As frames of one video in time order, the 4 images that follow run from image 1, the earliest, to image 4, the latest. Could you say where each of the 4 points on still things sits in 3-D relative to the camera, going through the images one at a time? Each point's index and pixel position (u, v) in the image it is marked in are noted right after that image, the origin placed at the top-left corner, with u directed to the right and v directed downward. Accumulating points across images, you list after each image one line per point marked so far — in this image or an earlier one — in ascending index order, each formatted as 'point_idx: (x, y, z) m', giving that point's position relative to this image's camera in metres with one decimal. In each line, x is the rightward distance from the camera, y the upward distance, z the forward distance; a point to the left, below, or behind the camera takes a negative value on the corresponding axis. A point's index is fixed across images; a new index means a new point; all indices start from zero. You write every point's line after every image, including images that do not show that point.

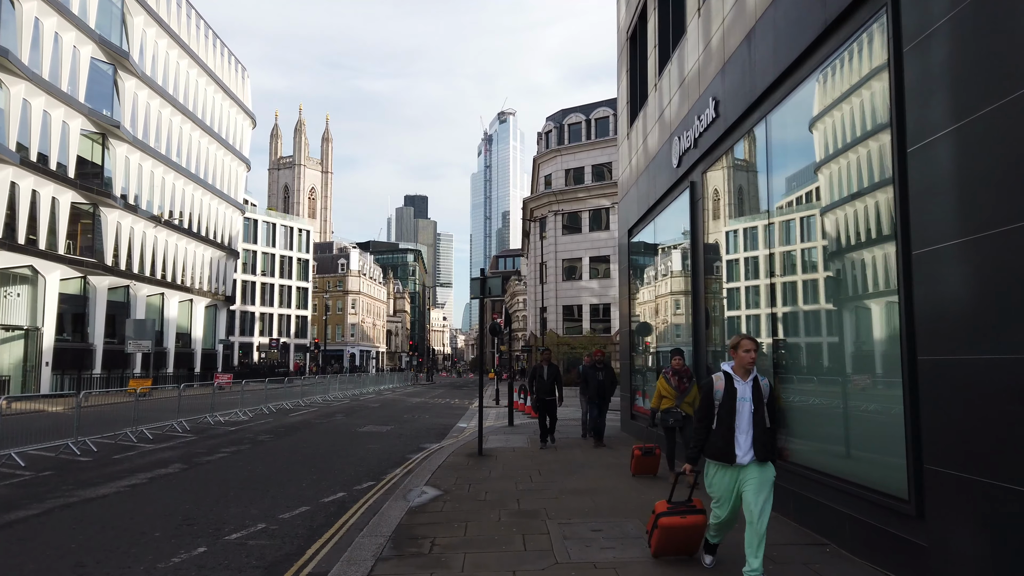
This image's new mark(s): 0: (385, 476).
0: (-1.8, -2.7, +10.7) m
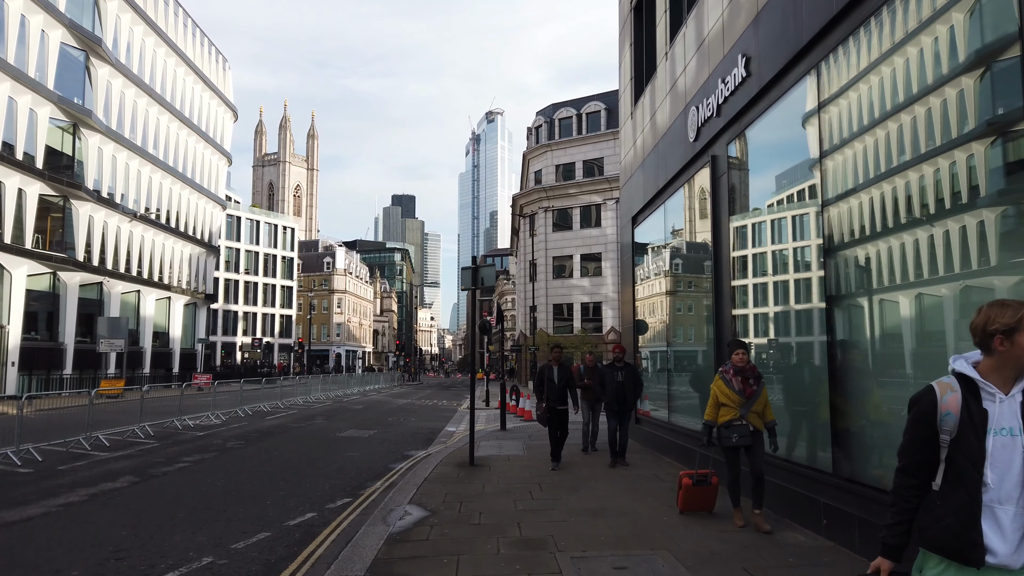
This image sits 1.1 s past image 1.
0: (-1.9, -2.5, +9.3) m
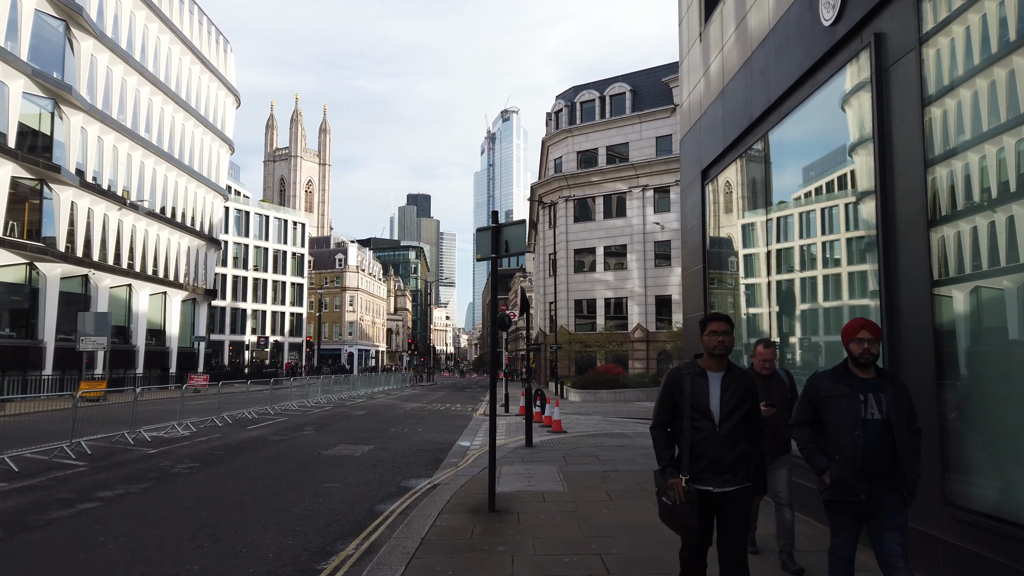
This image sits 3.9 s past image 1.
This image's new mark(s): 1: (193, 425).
0: (-1.5, -2.2, +6.0) m
1: (-7.5, -3.2, +17.9) m
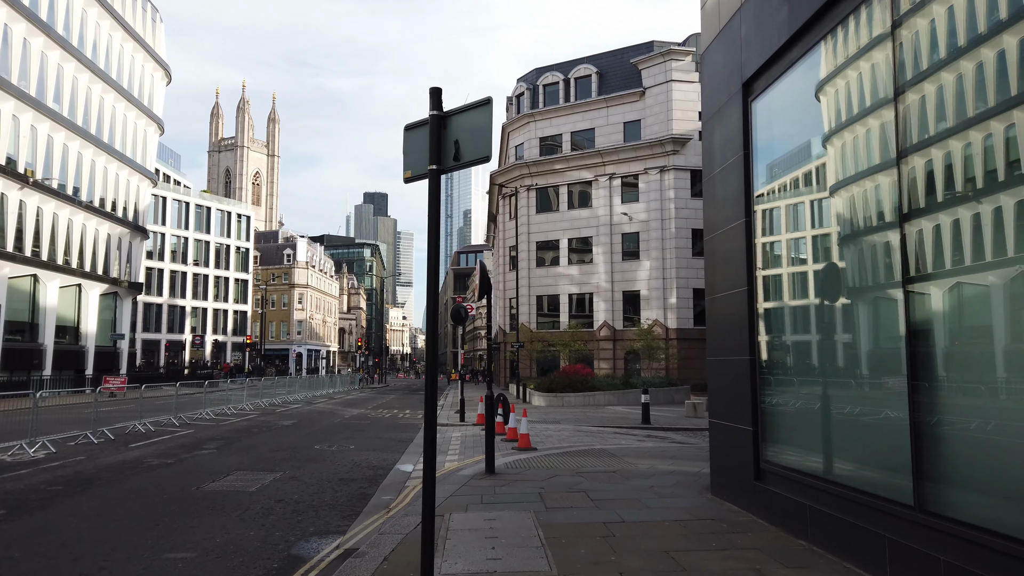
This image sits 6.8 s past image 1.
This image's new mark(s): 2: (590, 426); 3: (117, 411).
0: (-1.7, -1.8, +2.5) m
1: (-8.4, -2.9, +14.0) m
2: (+2.0, -3.5, +19.3) m
3: (-8.7, -2.7, +16.8) m
